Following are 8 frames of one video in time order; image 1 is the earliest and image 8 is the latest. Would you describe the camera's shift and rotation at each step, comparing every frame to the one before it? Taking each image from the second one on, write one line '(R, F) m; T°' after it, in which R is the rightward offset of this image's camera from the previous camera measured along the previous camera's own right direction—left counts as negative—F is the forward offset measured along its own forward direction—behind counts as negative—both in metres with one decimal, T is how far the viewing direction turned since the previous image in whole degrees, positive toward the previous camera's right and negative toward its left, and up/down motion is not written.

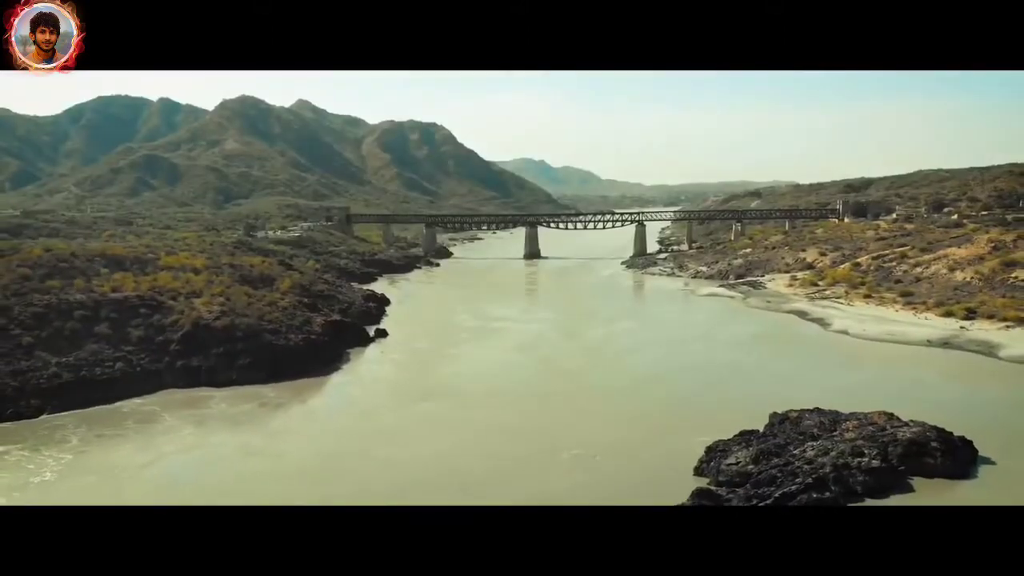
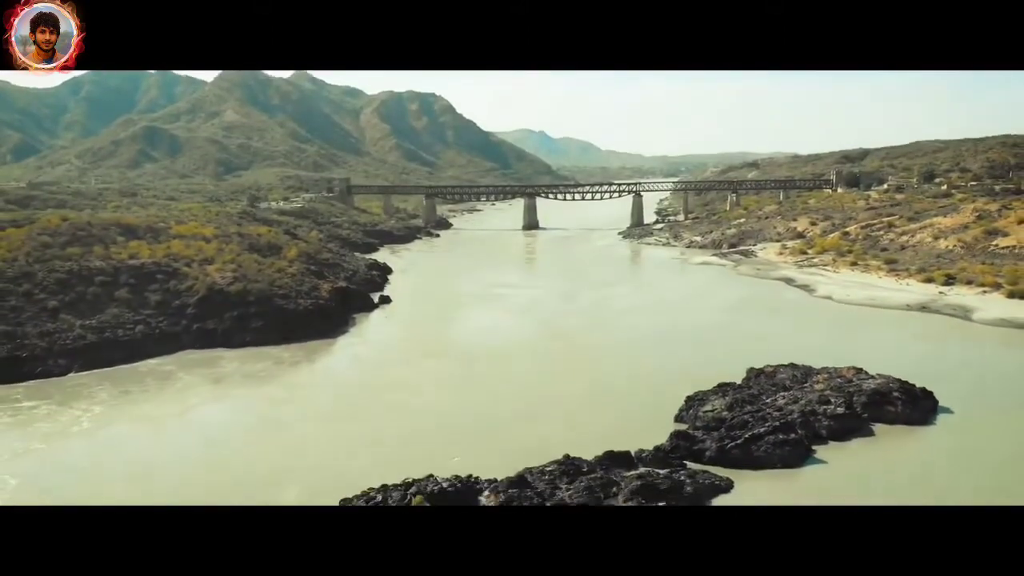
(0.0, -1.2) m; 0°
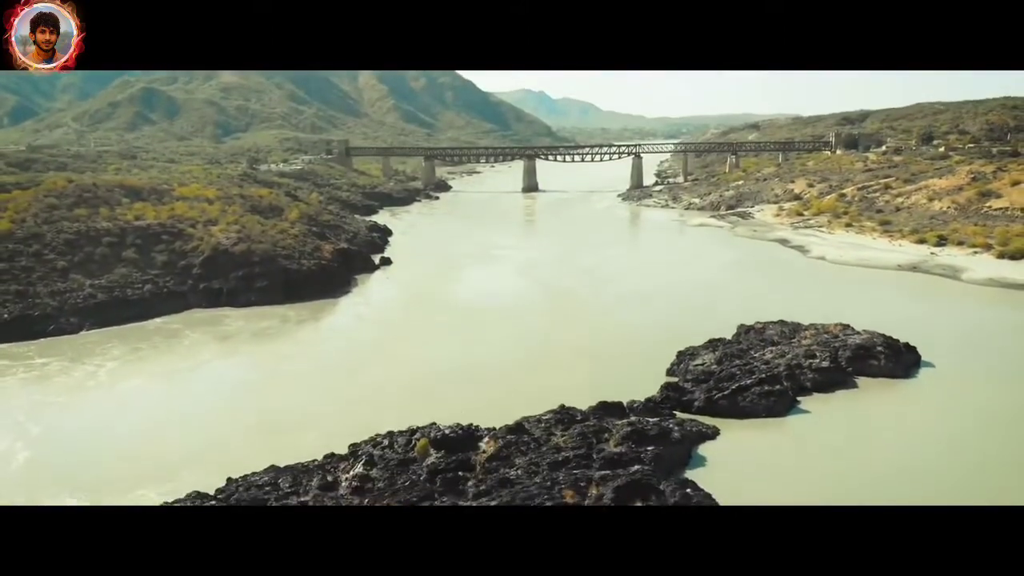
(0.0, -0.5) m; 0°
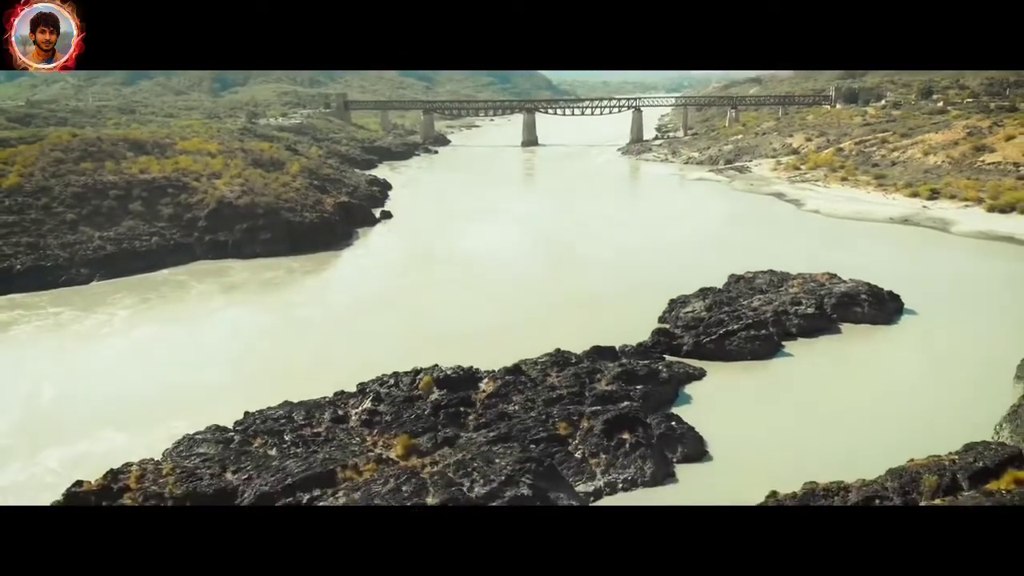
(0.0, -0.6) m; 0°
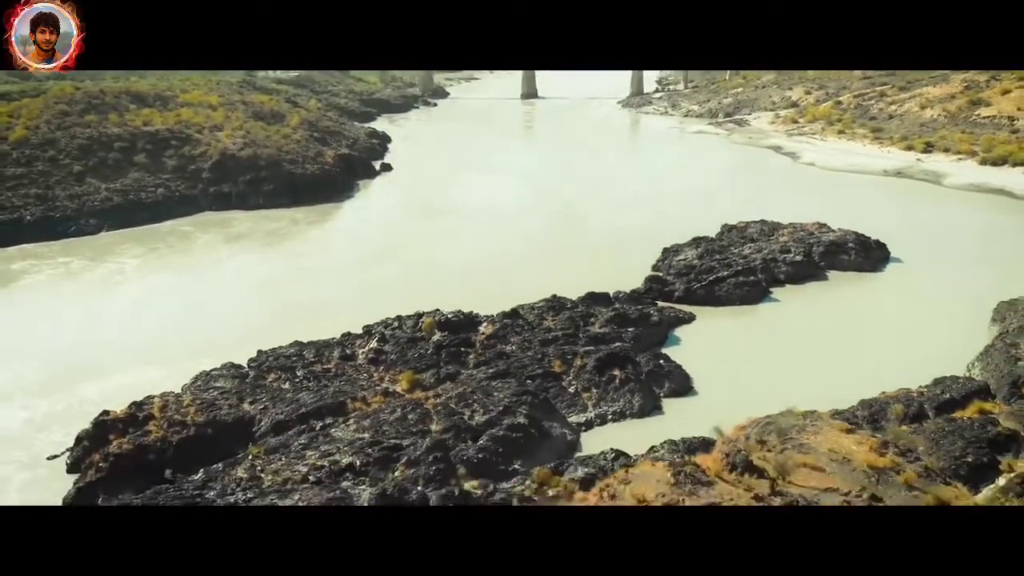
(0.0, -0.6) m; 0°
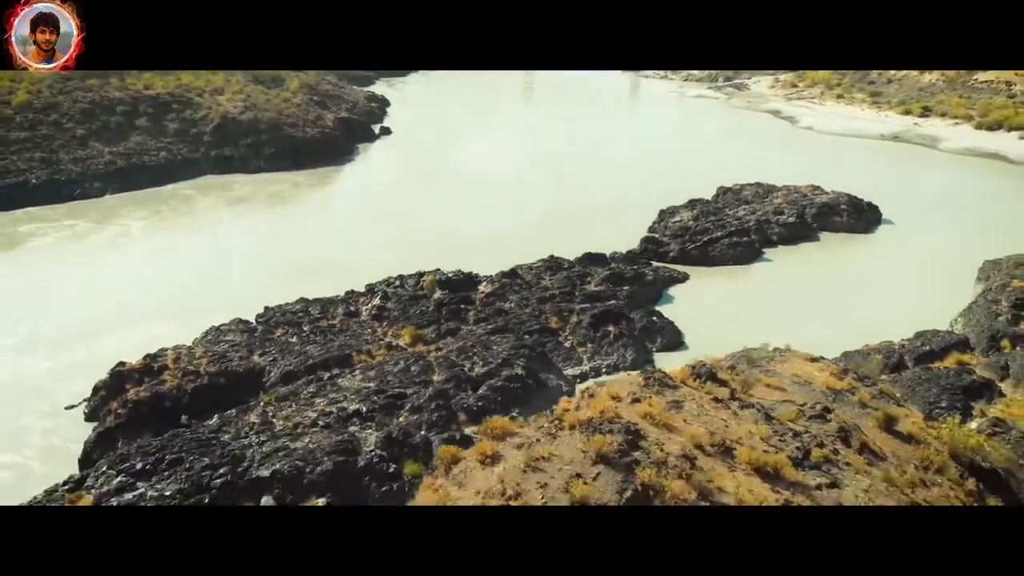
(0.0, -0.4) m; 0°
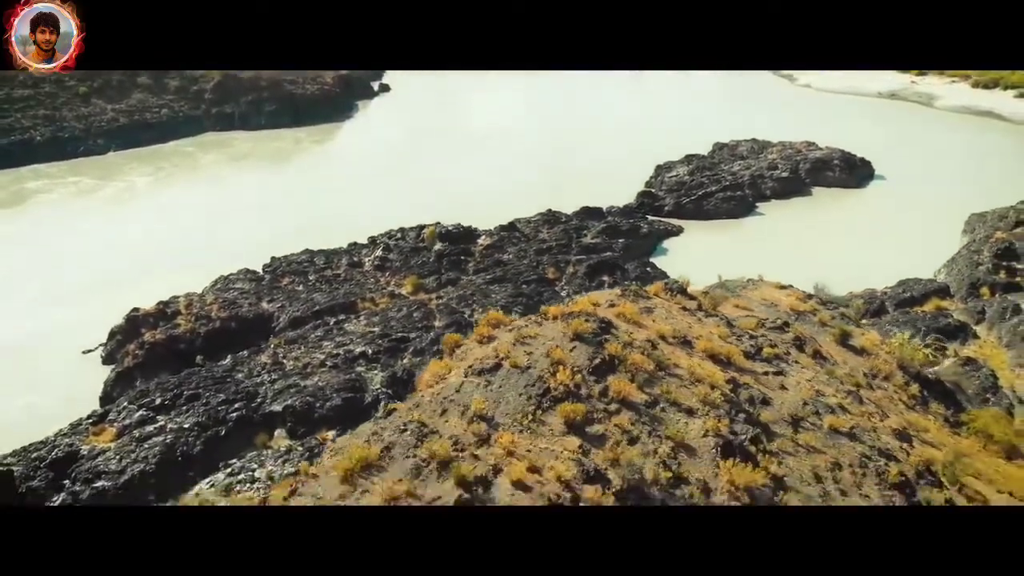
(0.0, -0.4) m; 0°
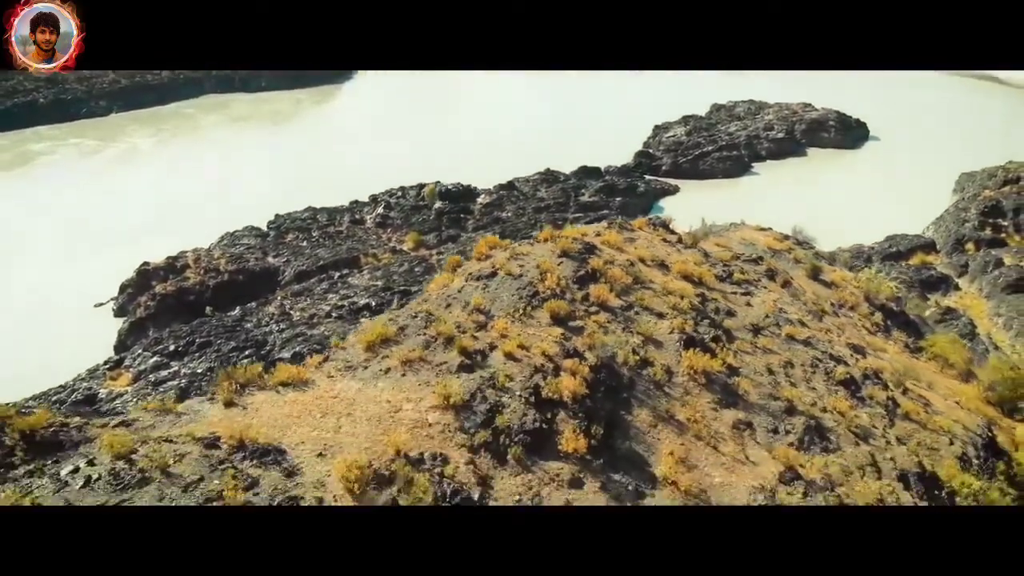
(0.0, -0.3) m; 0°
